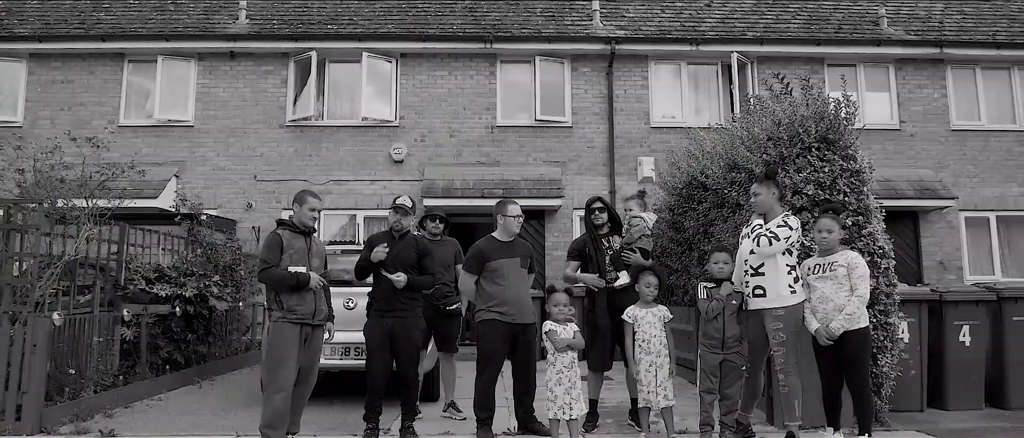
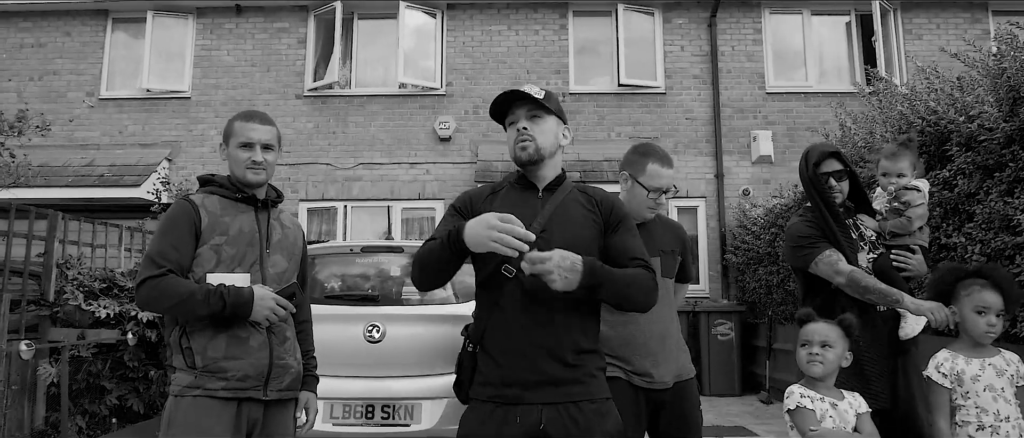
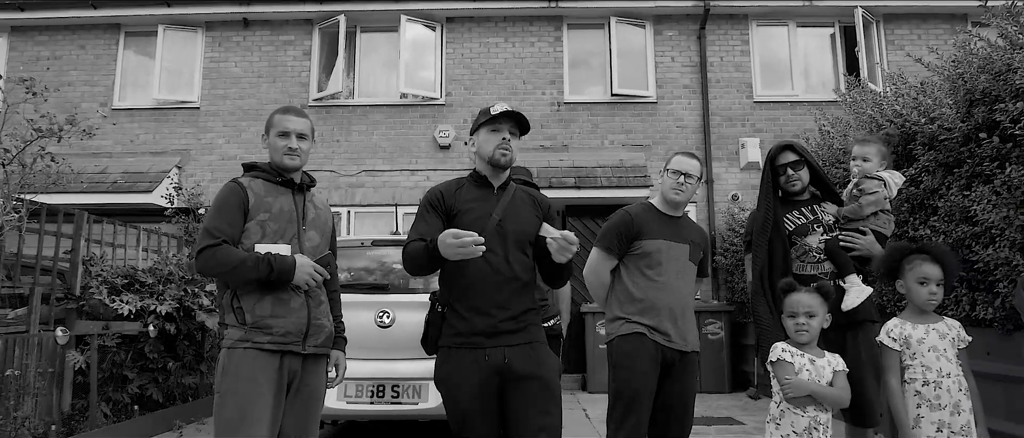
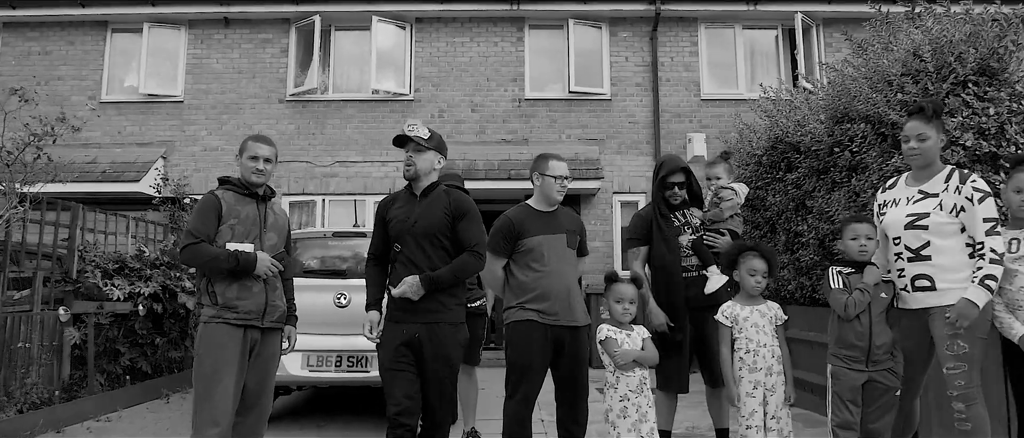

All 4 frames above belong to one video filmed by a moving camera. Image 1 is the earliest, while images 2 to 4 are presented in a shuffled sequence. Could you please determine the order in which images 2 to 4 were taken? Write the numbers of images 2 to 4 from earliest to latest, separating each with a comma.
4, 2, 3
